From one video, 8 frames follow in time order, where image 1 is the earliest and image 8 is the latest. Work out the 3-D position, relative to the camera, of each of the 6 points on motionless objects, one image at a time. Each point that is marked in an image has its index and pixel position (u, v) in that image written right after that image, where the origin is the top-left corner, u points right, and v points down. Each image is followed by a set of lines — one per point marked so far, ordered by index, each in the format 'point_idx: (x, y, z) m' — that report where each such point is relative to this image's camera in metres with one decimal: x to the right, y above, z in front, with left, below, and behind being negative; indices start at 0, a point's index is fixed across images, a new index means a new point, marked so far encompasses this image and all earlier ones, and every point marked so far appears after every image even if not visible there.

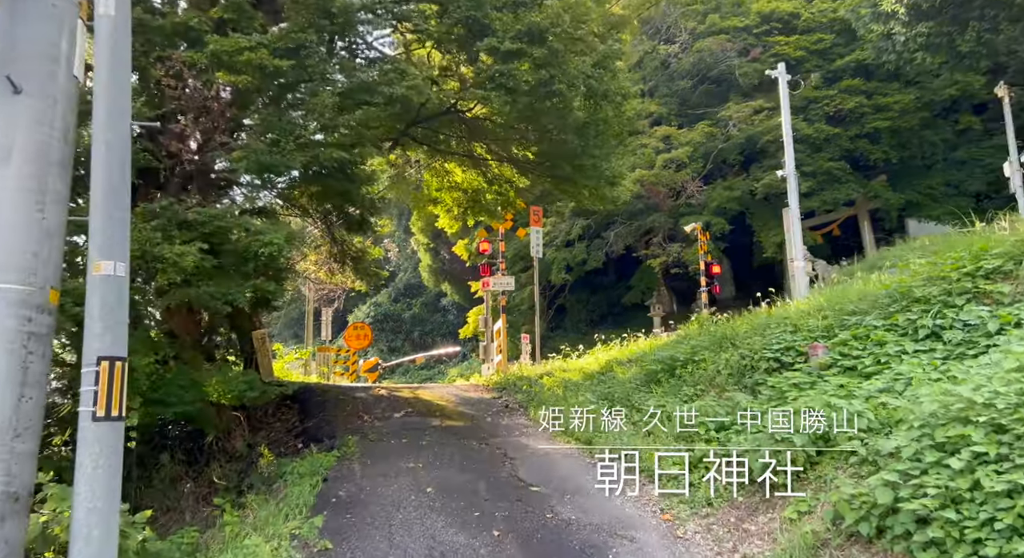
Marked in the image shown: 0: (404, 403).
0: (-1.4, -1.6, +9.3) m
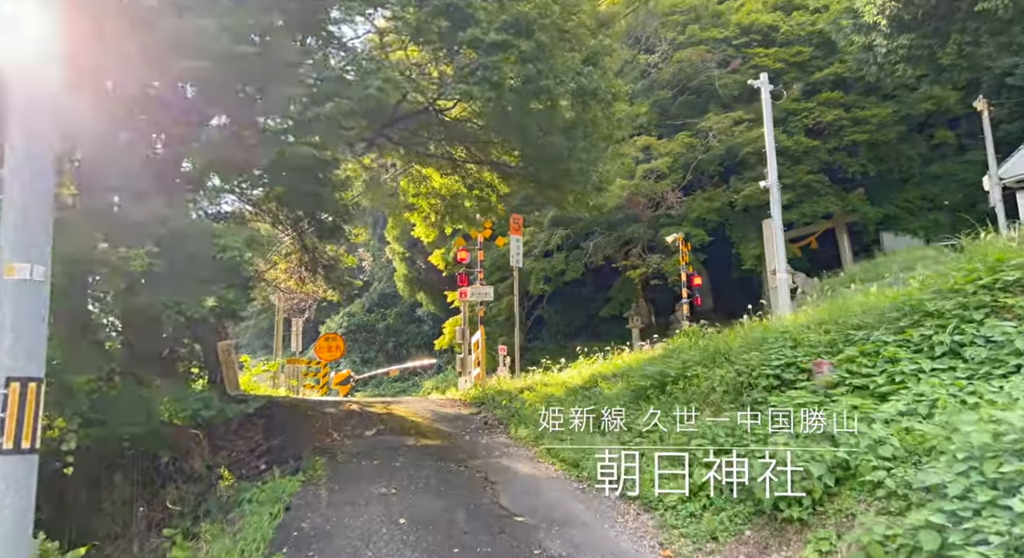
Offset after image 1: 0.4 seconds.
0: (-1.7, -1.7, +8.8) m
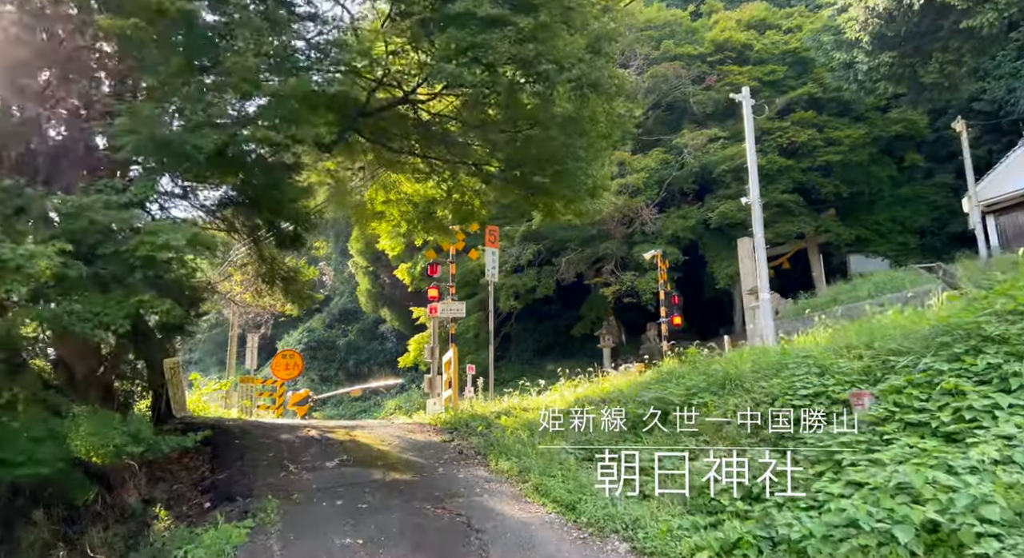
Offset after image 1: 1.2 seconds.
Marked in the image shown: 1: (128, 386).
0: (-1.9, -1.9, +8.0) m
1: (-4.5, -1.2, +8.5) m
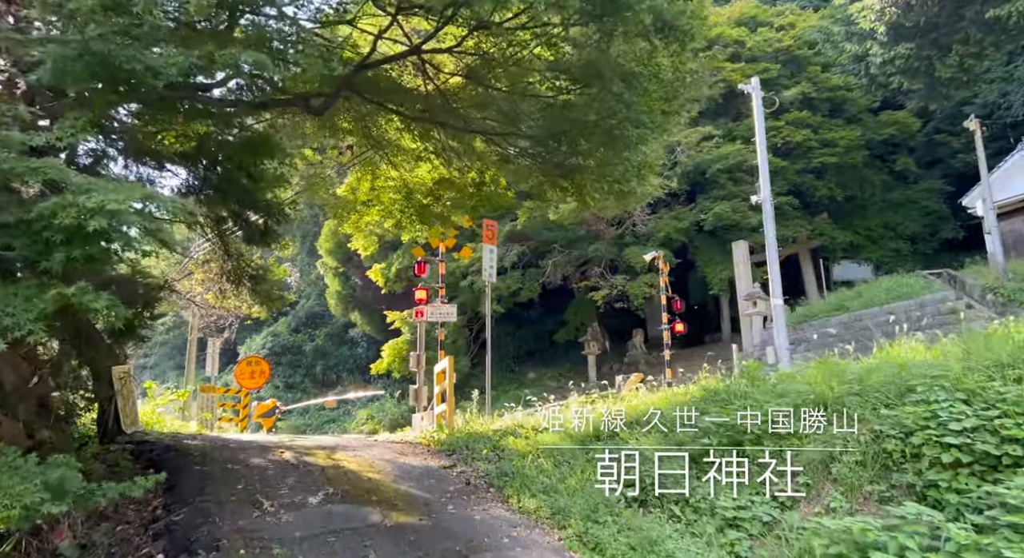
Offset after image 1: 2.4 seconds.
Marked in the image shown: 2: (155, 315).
0: (-1.8, -1.9, +6.7) m
1: (-4.4, -1.2, +7.1) m
2: (-4.0, -0.4, +8.0) m
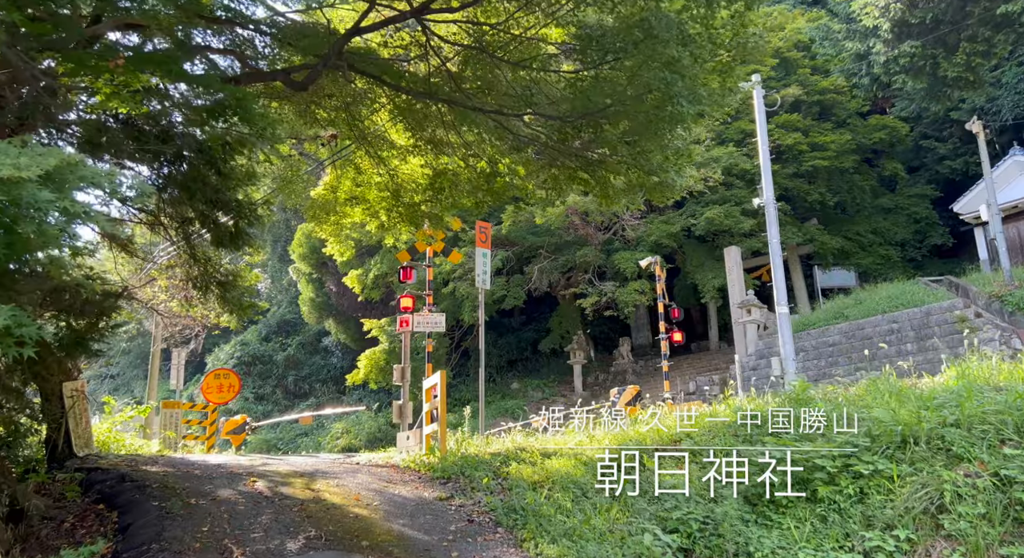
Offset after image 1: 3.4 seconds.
0: (-1.7, -1.9, +5.8) m
1: (-4.4, -1.2, +6.1) m
2: (-4.0, -0.5, +7.0) m
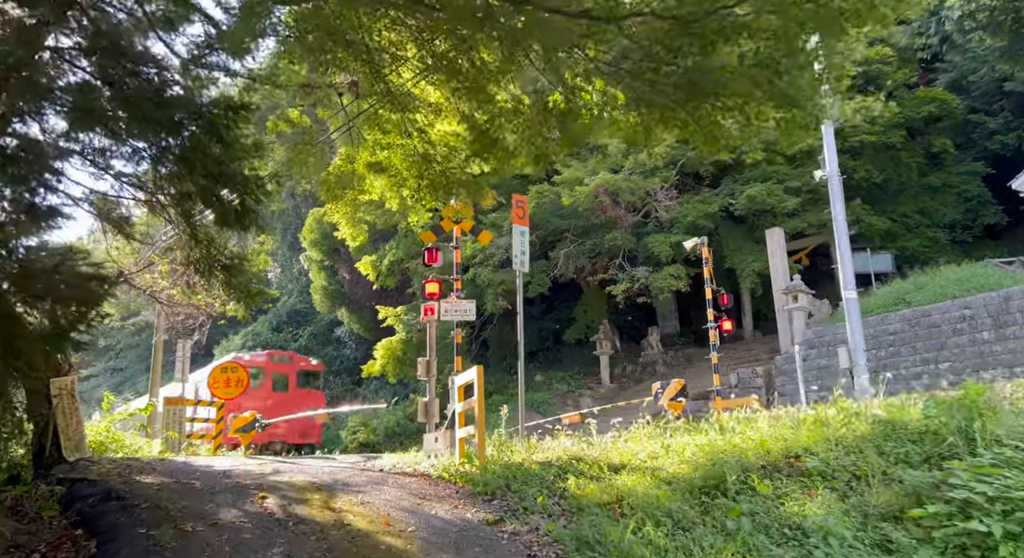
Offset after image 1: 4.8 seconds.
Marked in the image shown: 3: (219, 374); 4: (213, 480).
0: (-1.3, -1.8, +4.7) m
1: (-3.9, -1.1, +5.0) m
2: (-3.5, -0.3, +5.9) m
3: (-4.9, -1.6, +11.9) m
4: (-3.0, -2.0, +7.1) m
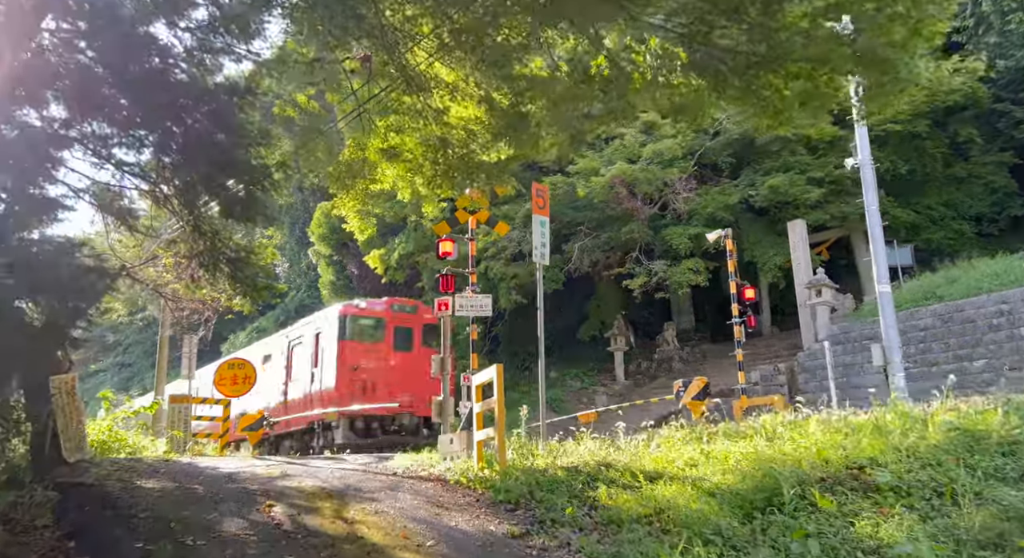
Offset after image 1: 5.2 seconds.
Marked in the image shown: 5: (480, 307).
0: (-1.1, -1.7, +4.3) m
1: (-3.7, -1.0, +4.6) m
2: (-3.3, -0.3, +5.5) m
3: (-4.6, -1.5, +11.5) m
4: (-2.8, -1.9, +6.7) m
5: (-0.4, -0.3, +8.7) m
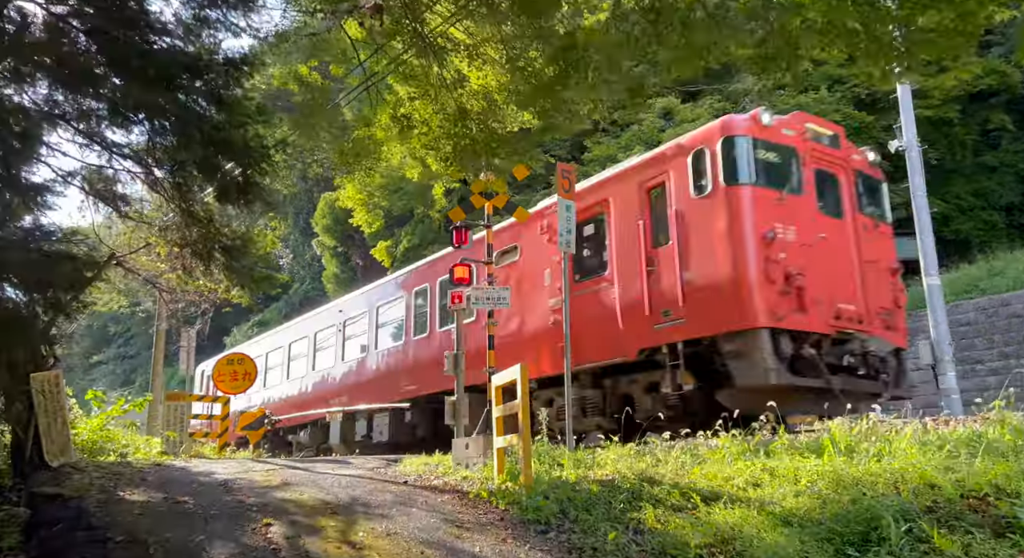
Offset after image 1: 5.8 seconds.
0: (-0.9, -1.6, +3.6) m
1: (-3.5, -1.0, +4.0) m
2: (-3.1, -0.2, +4.8) m
3: (-4.4, -1.3, +10.8) m
4: (-2.6, -1.8, +6.1) m
5: (-0.2, -0.2, +8.0) m
